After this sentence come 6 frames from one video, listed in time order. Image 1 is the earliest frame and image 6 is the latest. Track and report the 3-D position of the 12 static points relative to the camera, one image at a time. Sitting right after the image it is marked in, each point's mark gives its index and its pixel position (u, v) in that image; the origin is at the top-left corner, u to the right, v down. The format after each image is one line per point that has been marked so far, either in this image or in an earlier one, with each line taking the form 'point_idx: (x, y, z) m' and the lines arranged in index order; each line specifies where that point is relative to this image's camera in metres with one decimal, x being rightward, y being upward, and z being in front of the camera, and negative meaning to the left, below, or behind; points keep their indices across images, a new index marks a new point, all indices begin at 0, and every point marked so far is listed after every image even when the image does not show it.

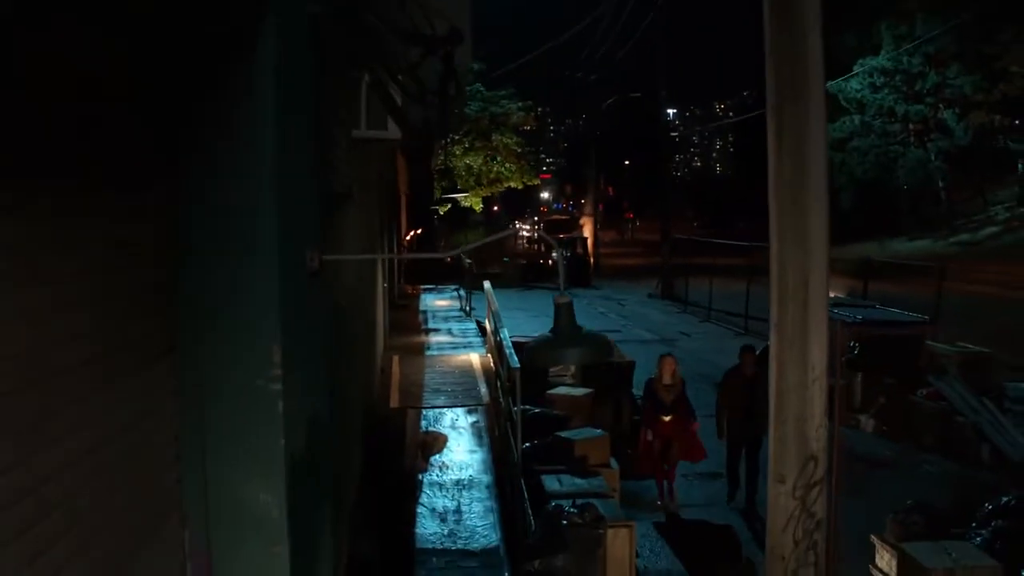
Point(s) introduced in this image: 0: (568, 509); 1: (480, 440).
0: (+0.4, -1.5, +7.8) m
1: (-0.3, -1.3, +9.5) m
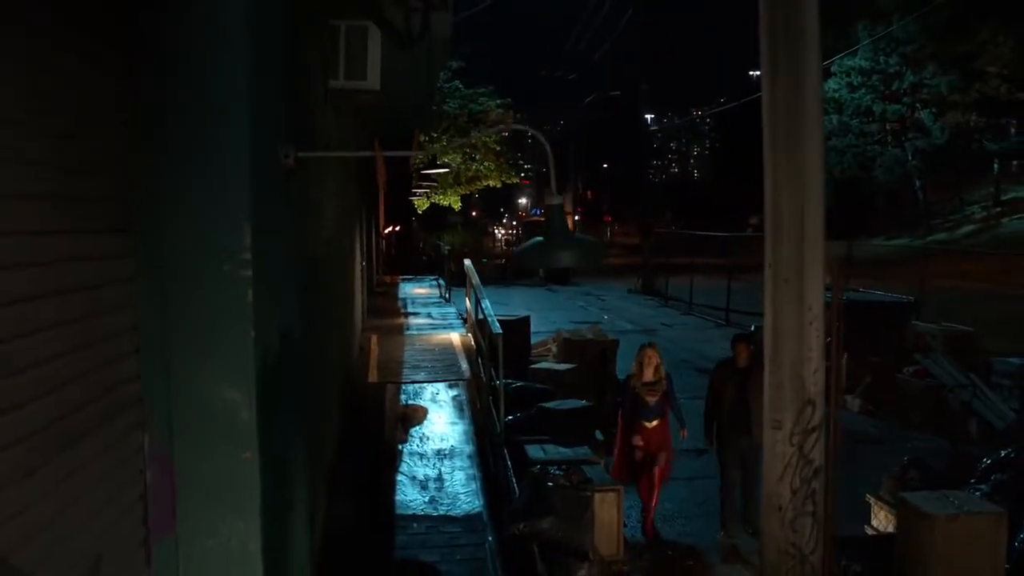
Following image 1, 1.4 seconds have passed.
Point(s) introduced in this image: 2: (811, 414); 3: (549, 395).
0: (+0.3, -1.2, +7.6) m
1: (-0.4, -1.0, +9.3) m
2: (+1.4, -0.6, +5.3) m
3: (+0.3, -0.9, +9.9) m
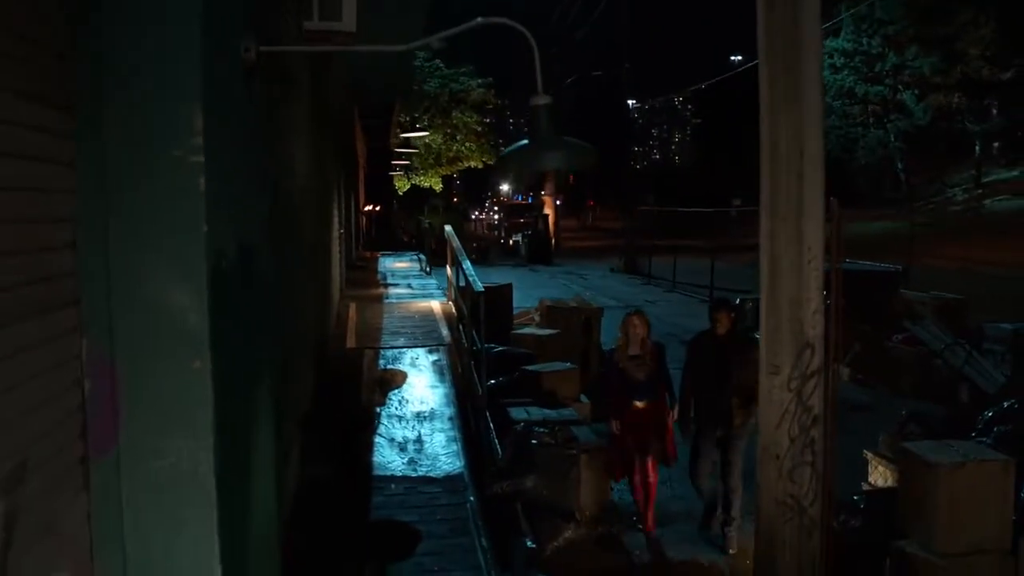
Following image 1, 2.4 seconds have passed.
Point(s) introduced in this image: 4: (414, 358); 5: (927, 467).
0: (+0.2, -0.9, +7.3) m
1: (-0.6, -0.7, +9.0) m
2: (+1.3, -0.3, +5.0) m
3: (+0.2, -0.6, +9.6) m
4: (-0.8, -0.6, +9.5) m
5: (+1.9, -0.8, +4.9) m
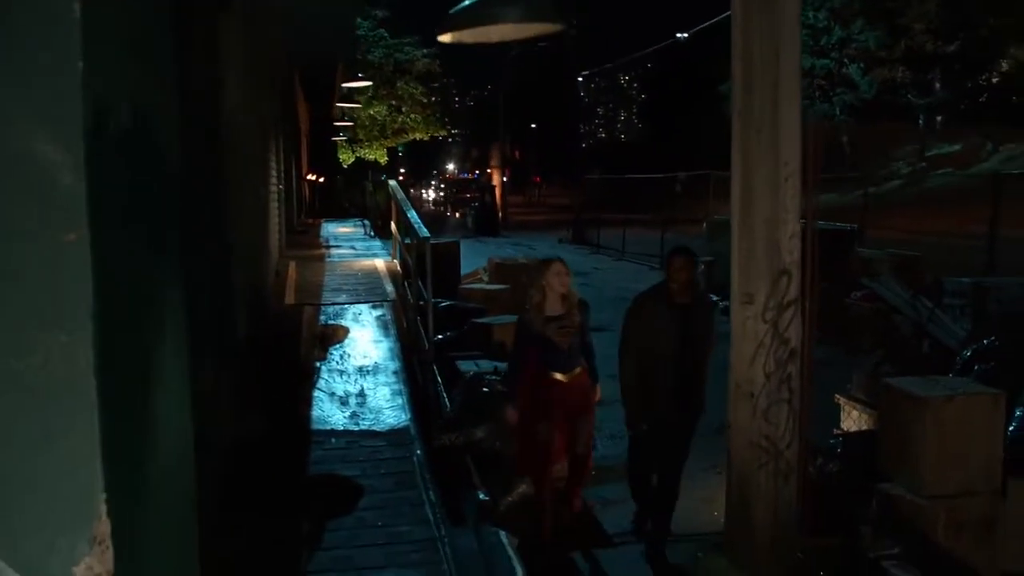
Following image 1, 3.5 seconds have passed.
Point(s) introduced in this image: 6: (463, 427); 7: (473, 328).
0: (-0.2, -0.5, +6.8) m
1: (-1.0, -0.3, +8.5) m
2: (+1.1, 0.0, +4.6) m
3: (-0.3, -0.2, +9.1) m
4: (-1.3, -0.2, +9.0) m
5: (+1.7, -0.5, +4.5) m
6: (-0.3, -0.8, +6.2) m
7: (-0.3, -0.3, +8.2) m
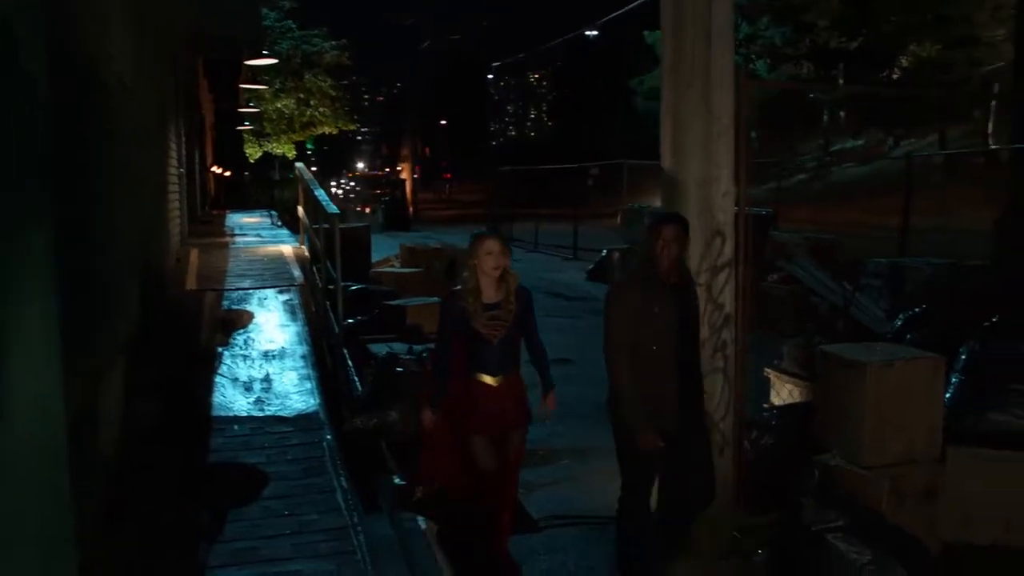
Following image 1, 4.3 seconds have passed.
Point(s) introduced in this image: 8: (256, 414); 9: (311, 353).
0: (-0.6, -0.4, +6.4) m
1: (-1.6, -0.2, +8.1) m
2: (+0.8, +0.2, +4.3) m
3: (-0.9, -0.1, +8.7) m
4: (-1.9, -0.1, +8.5) m
5: (+1.3, -0.3, +4.3) m
6: (-0.7, -0.6, +5.8) m
7: (-0.9, -0.2, +7.8) m
8: (-1.4, -0.7, +5.9) m
9: (-1.3, -0.4, +7.1) m
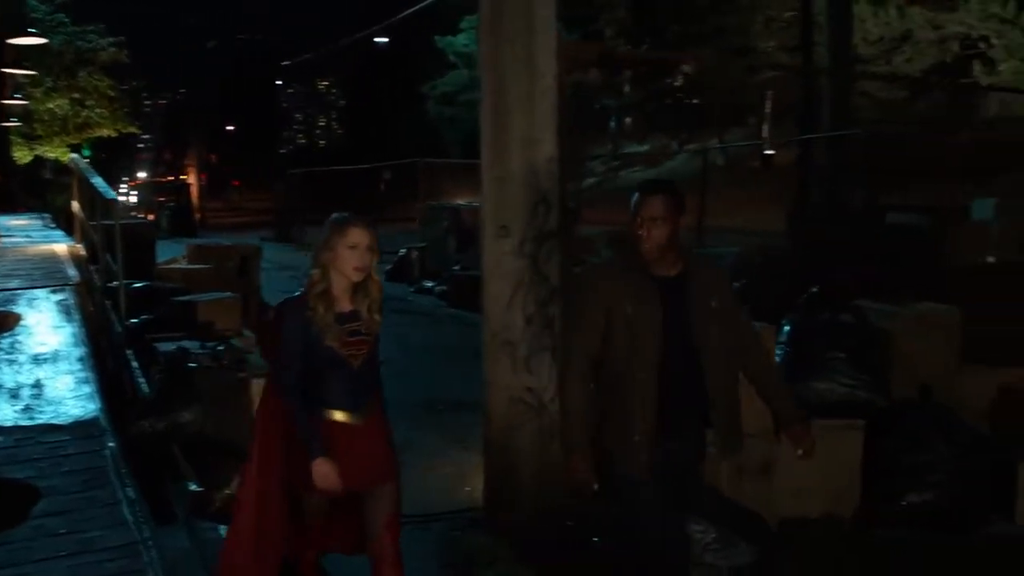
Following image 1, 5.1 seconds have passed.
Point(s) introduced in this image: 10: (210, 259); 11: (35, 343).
0: (-1.7, -0.3, +5.9) m
1: (-2.9, -0.2, +7.3) m
2: (+0.1, +0.3, +4.0) m
3: (-2.4, 0.0, +8.1) m
4: (-3.3, -0.1, +7.7) m
5: (+0.6, -0.2, +4.1) m
6: (-1.6, -0.6, +5.2) m
7: (-2.2, -0.1, +7.1) m
8: (-2.3, -0.6, +5.2) m
9: (-2.4, -0.4, +6.4) m
10: (-2.7, +0.2, +9.9) m
11: (-2.8, -0.3, +6.6) m
